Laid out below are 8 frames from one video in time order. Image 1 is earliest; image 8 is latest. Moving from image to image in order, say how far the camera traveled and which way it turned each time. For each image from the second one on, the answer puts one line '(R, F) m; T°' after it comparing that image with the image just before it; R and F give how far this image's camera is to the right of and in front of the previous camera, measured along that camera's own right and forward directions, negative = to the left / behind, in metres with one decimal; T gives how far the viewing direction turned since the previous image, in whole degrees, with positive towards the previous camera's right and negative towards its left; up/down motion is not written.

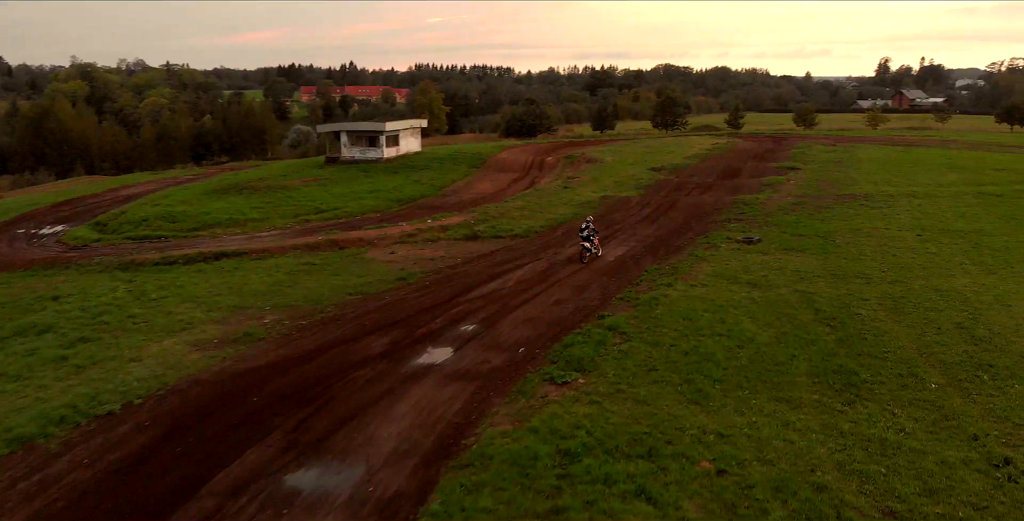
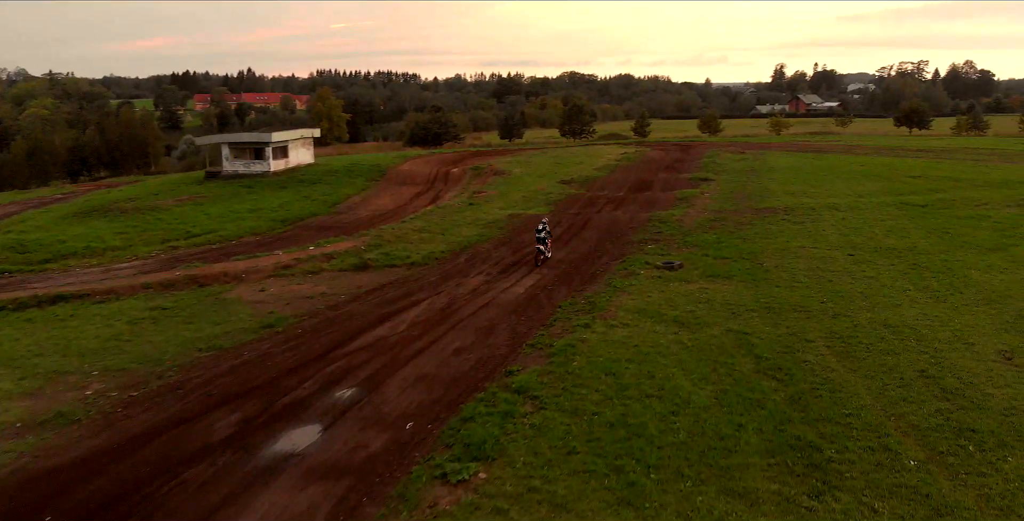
(+0.4, +2.7) m; +6°
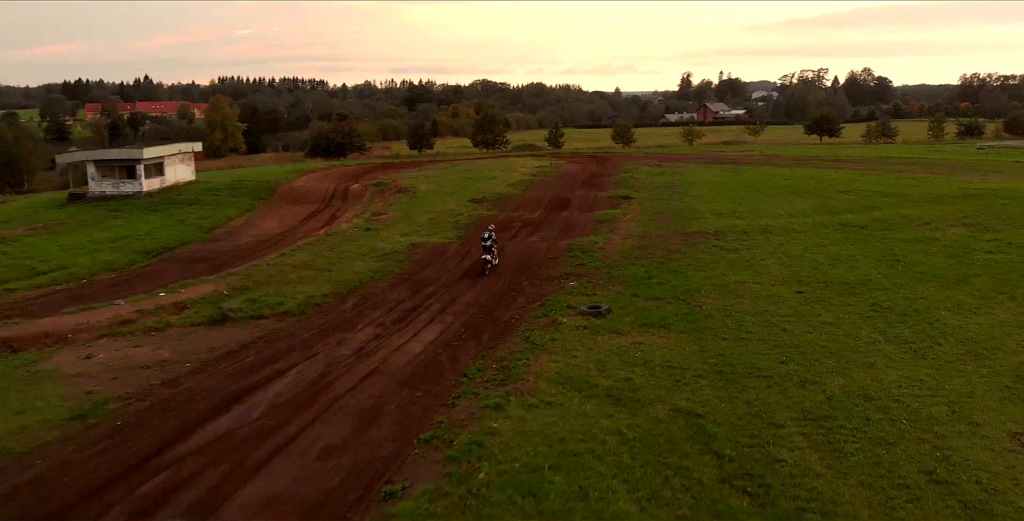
(+0.4, +3.3) m; +5°
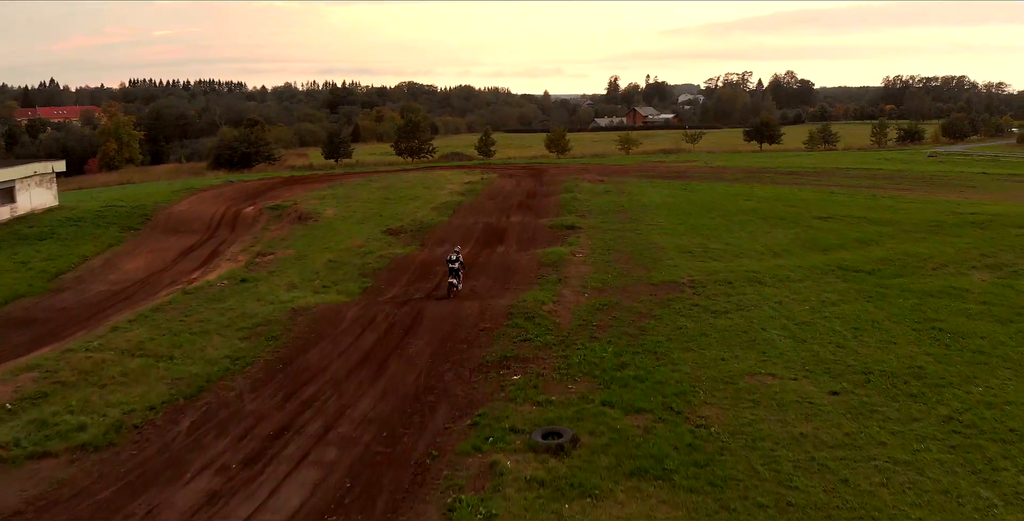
(+0.2, +5.6) m; +4°
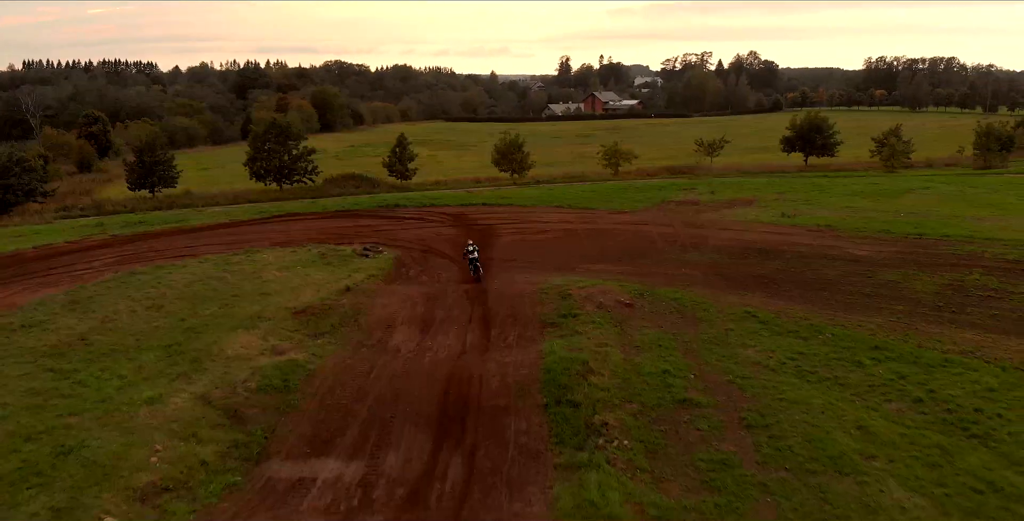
(+1.1, +26.2) m; +3°
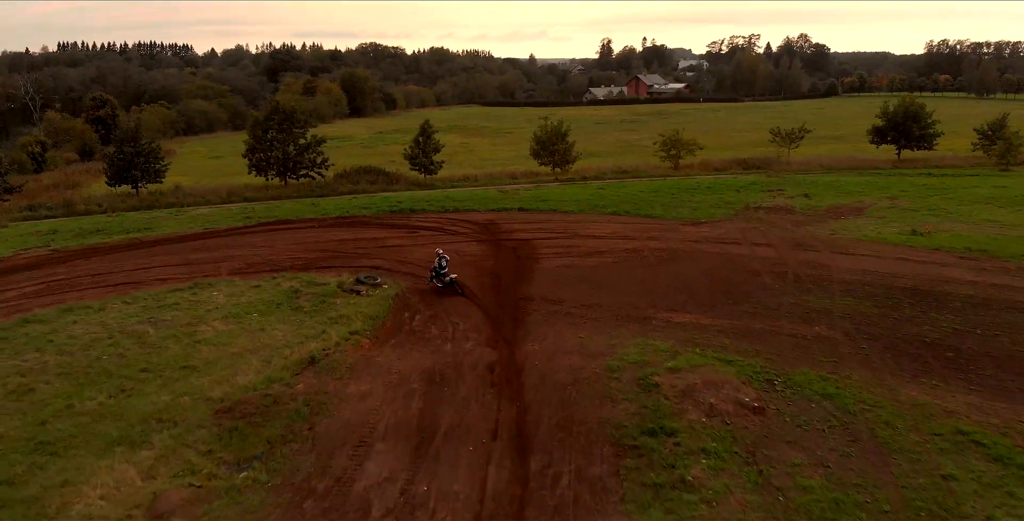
(-0.2, +6.9) m; -2°
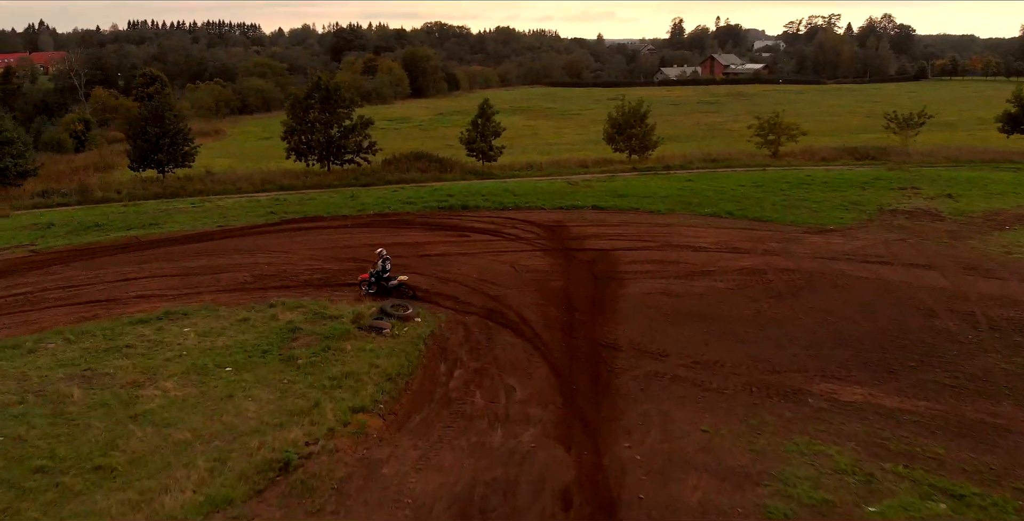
(-0.3, +4.8) m; -4°
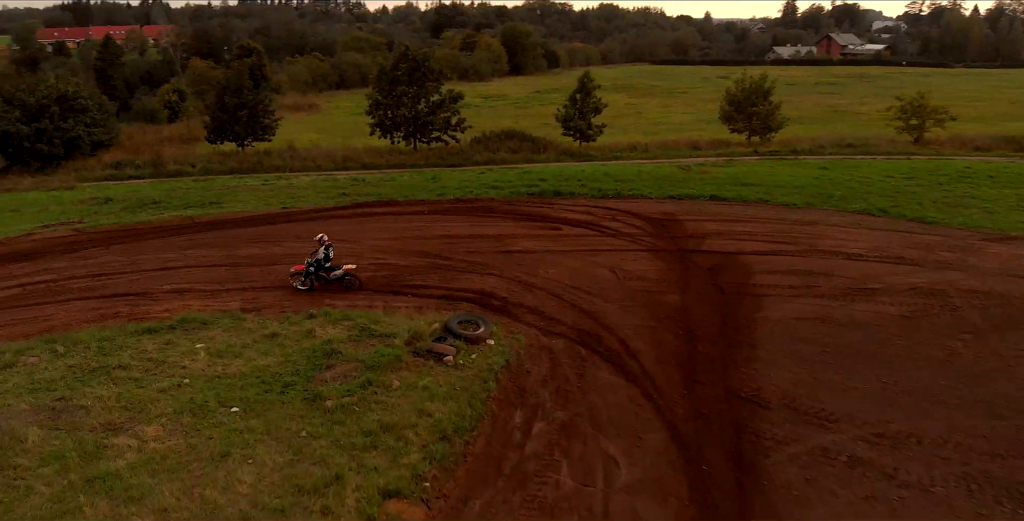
(-0.1, +3.1) m; -6°
